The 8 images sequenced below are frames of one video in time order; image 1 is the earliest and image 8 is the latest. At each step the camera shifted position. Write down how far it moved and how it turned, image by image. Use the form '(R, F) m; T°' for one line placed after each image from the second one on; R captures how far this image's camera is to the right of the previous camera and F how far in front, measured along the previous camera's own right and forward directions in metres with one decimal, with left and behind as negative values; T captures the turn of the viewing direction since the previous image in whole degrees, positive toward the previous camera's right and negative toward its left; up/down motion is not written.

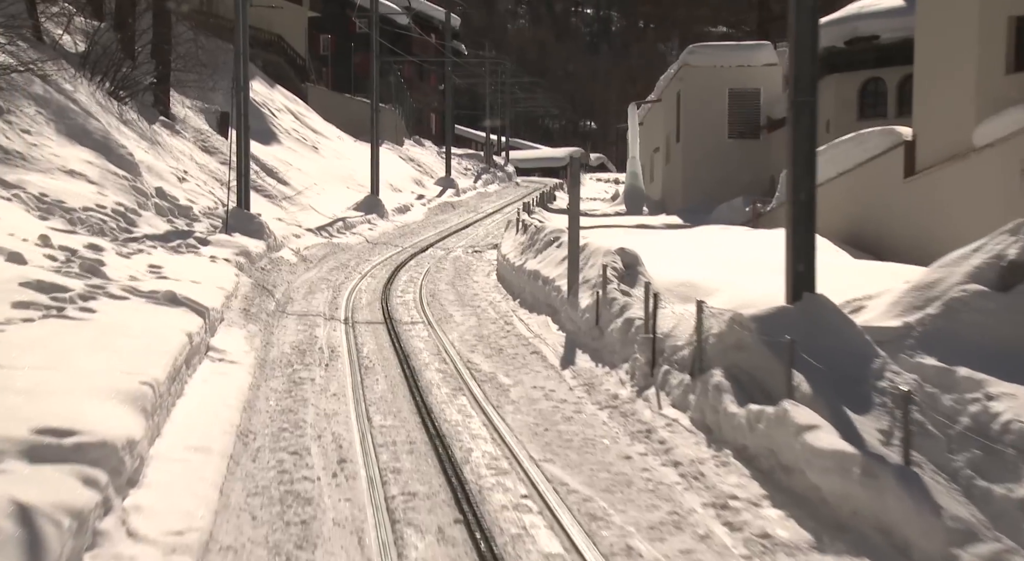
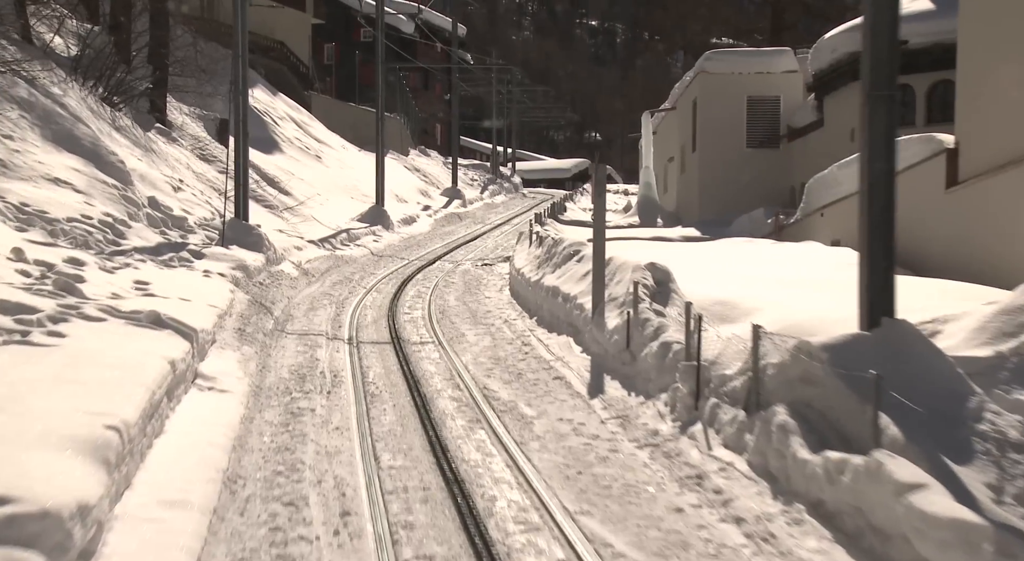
(-0.2, +1.3) m; 0°
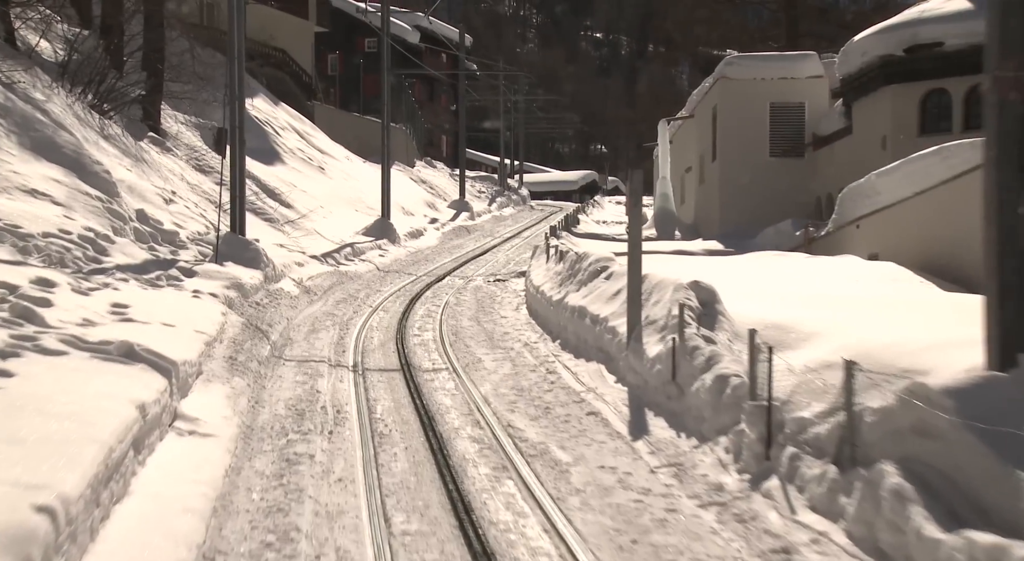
(-0.2, +1.6) m; 0°
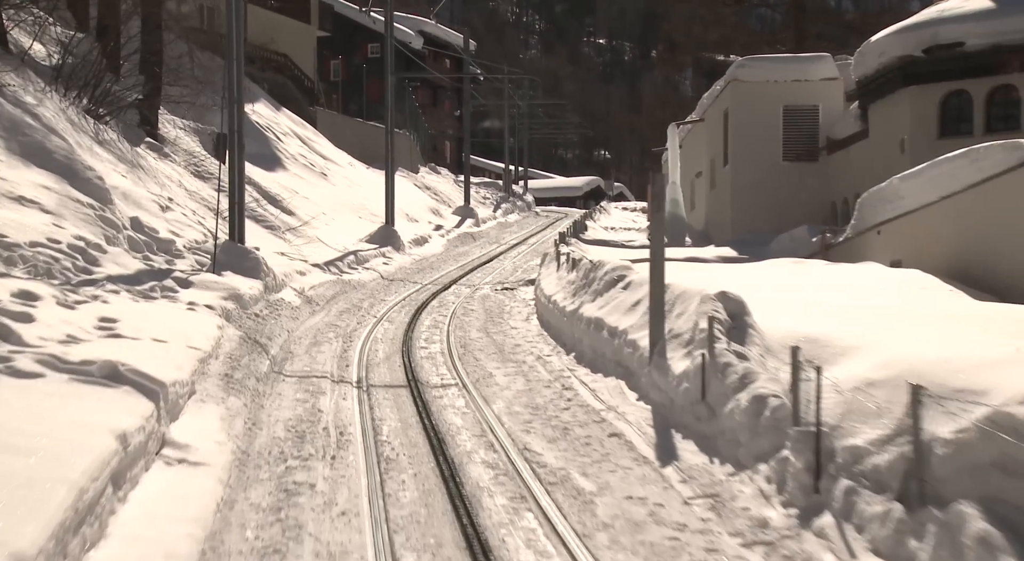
(-0.1, +0.8) m; 0°
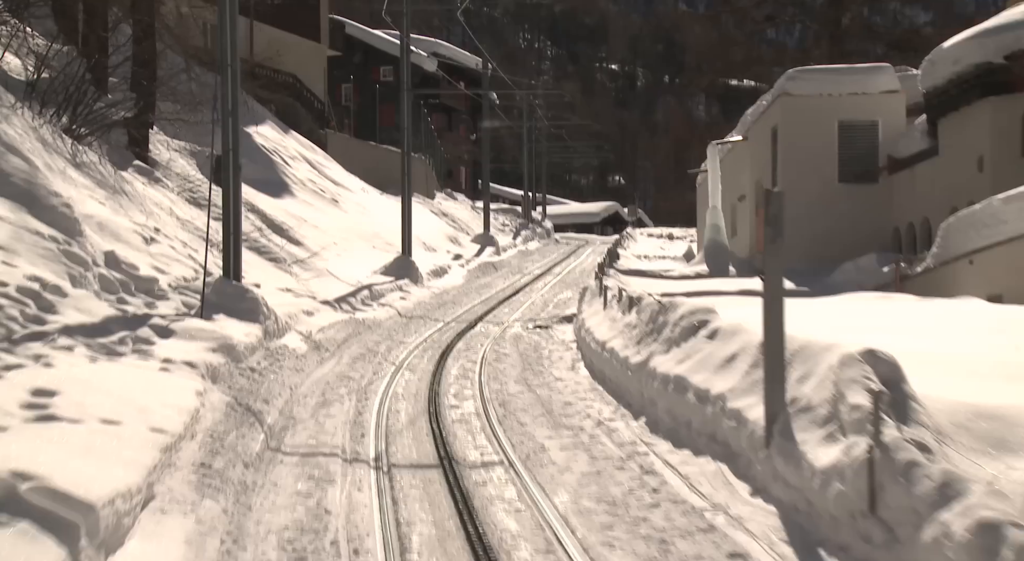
(-0.4, +2.9) m; -1°
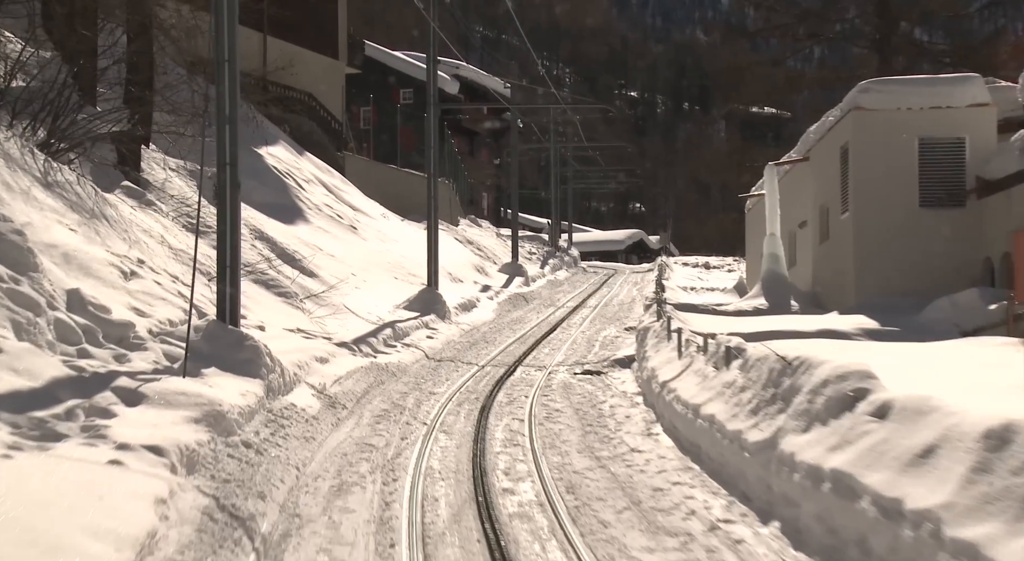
(-0.5, +3.2) m; -1°
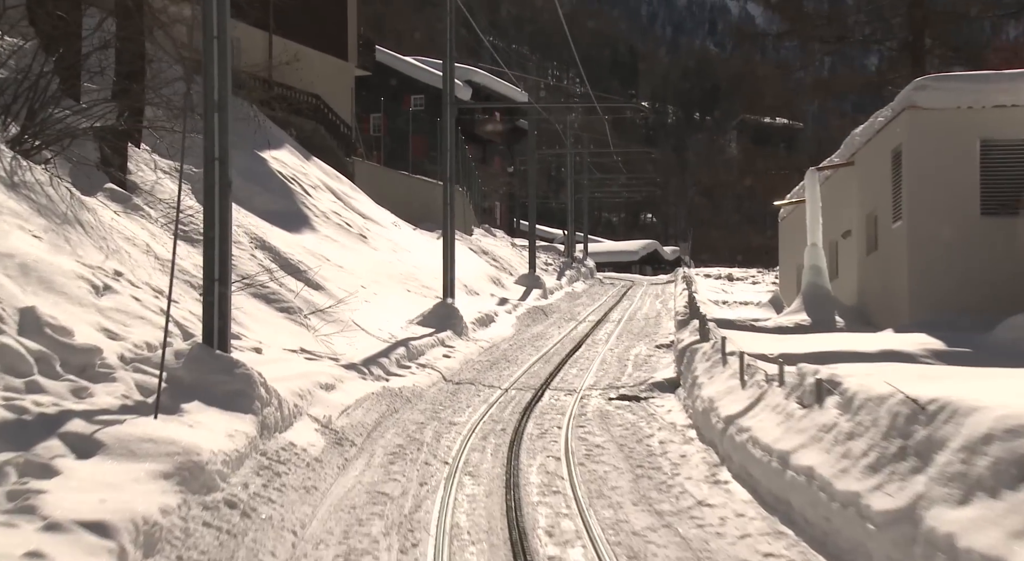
(-0.3, +2.2) m; 0°
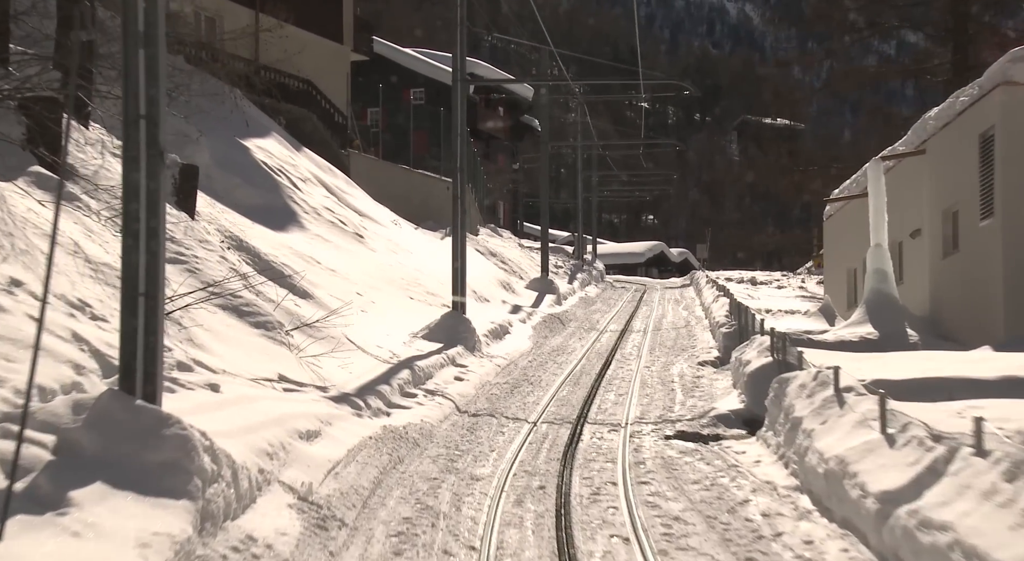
(-0.4, +3.9) m; 0°
